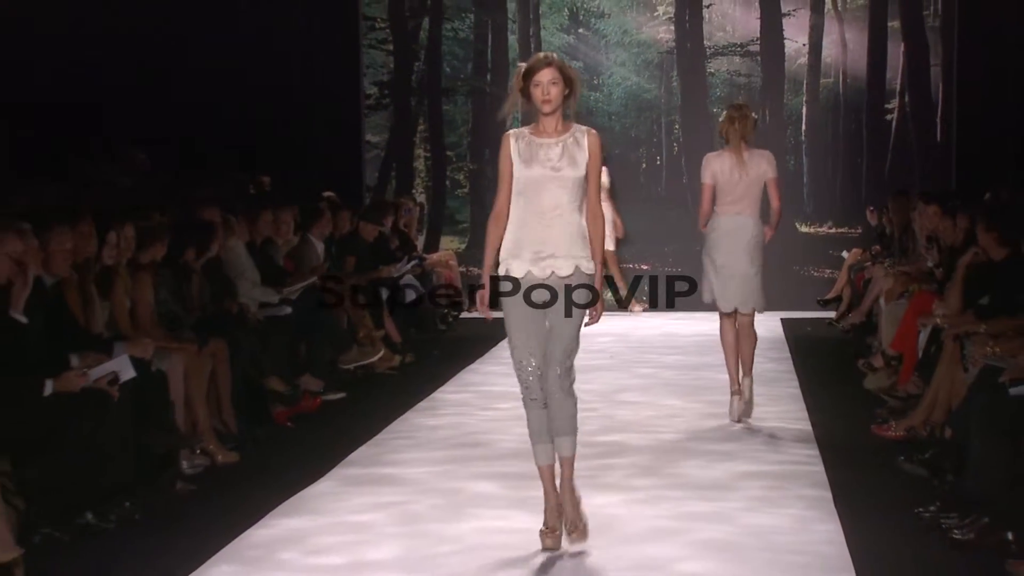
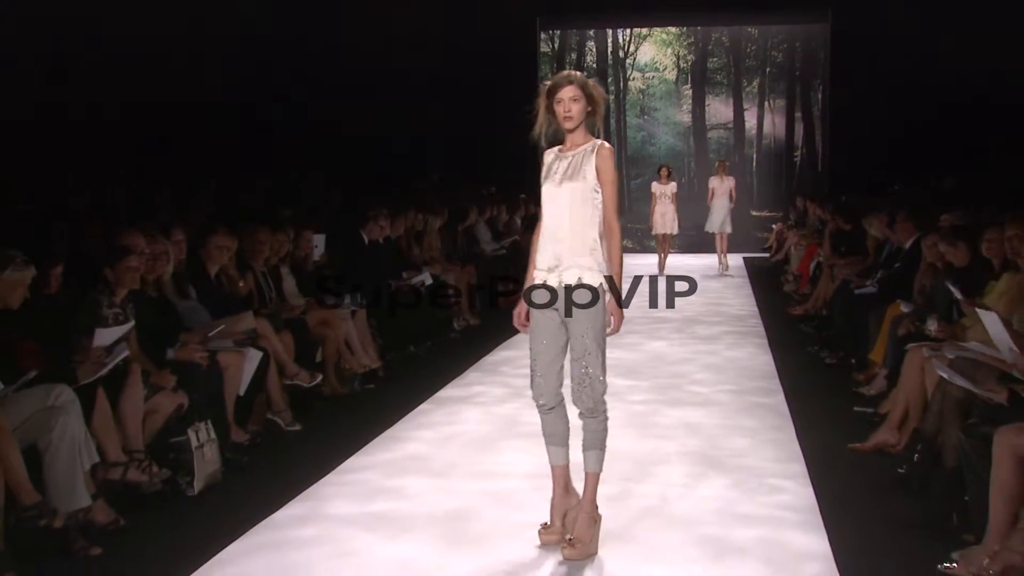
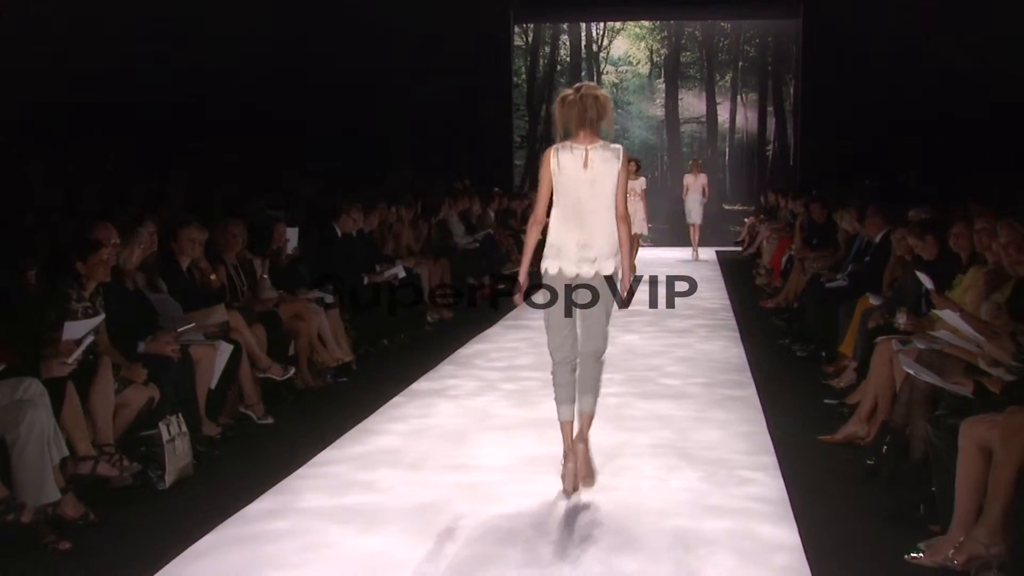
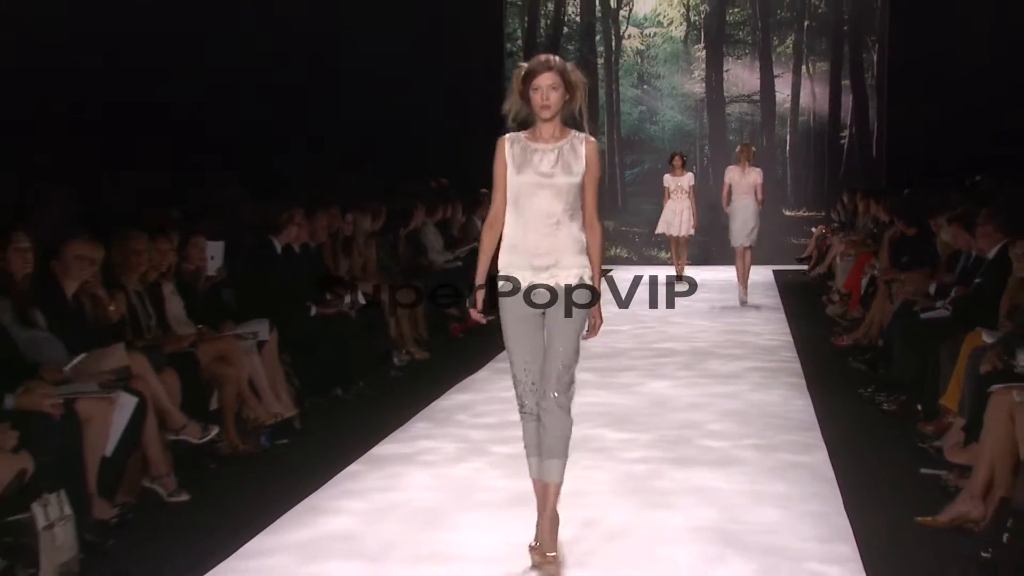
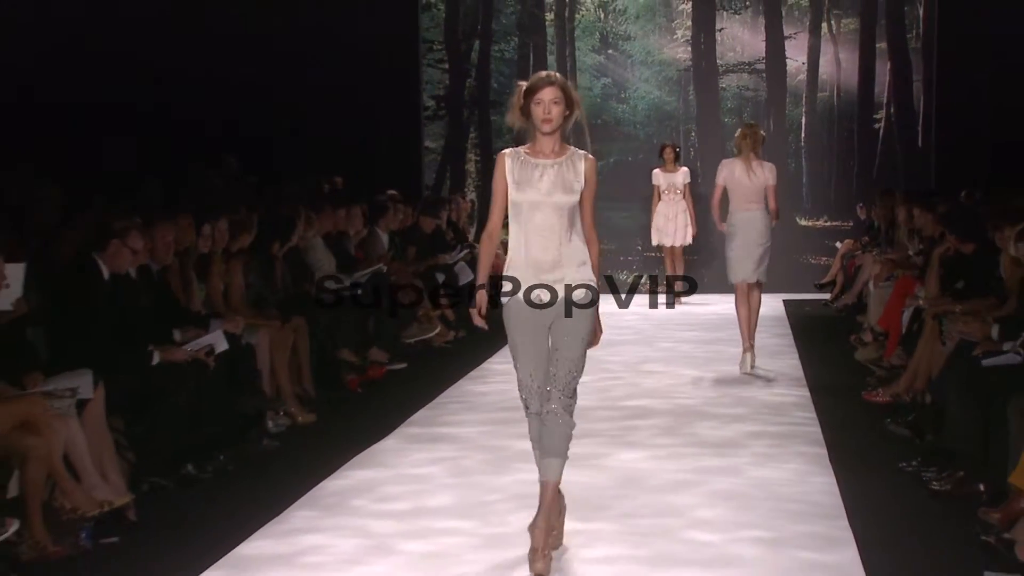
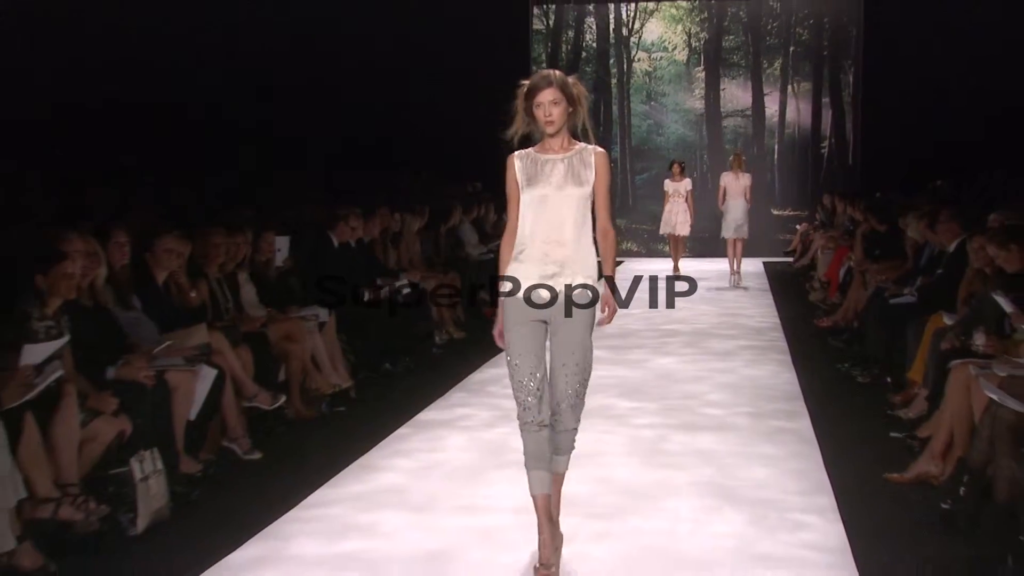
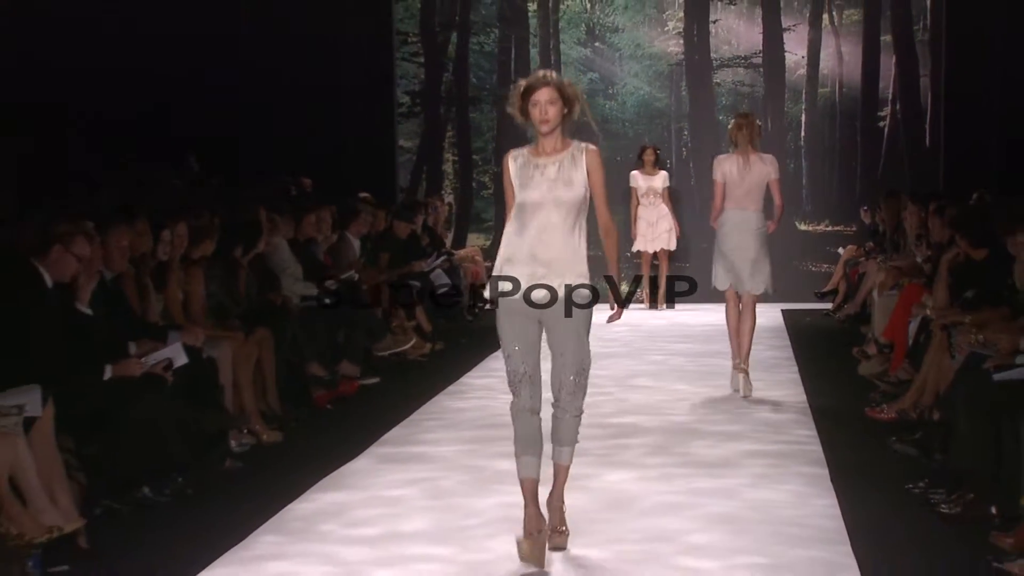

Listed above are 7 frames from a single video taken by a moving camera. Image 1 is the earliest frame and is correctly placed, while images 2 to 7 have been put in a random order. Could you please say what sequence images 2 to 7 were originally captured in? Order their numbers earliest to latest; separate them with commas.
7, 5, 4, 6, 2, 3
